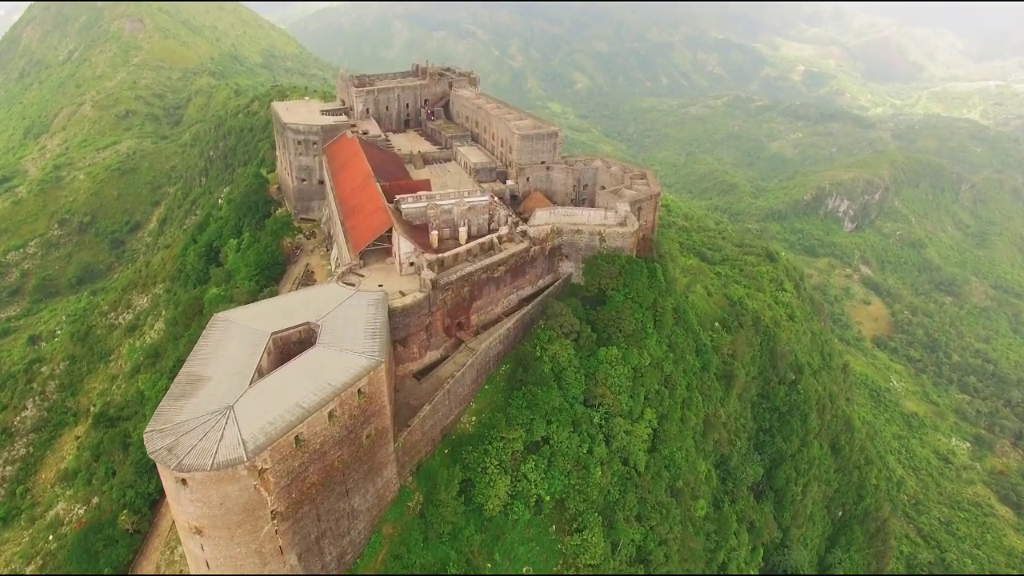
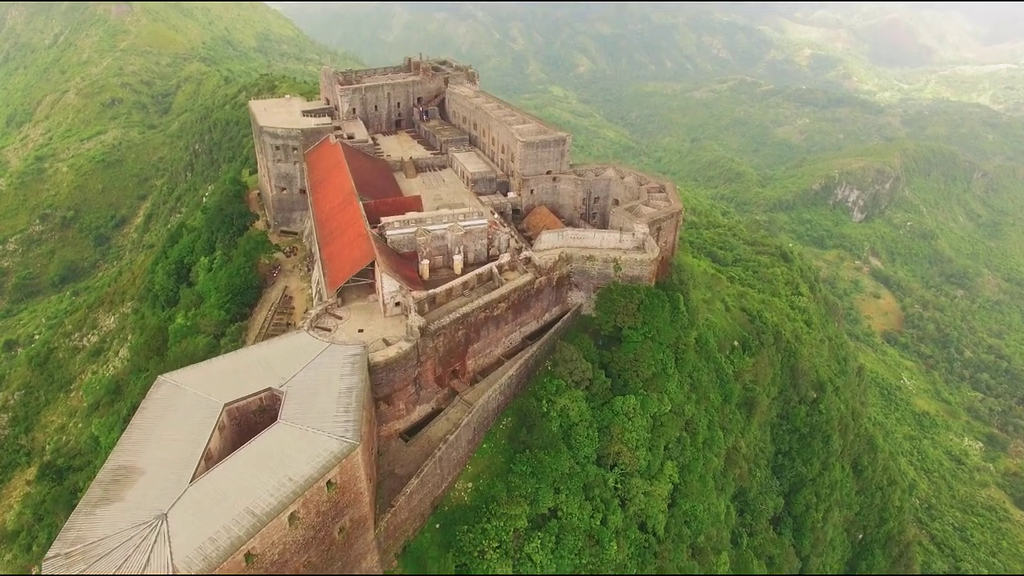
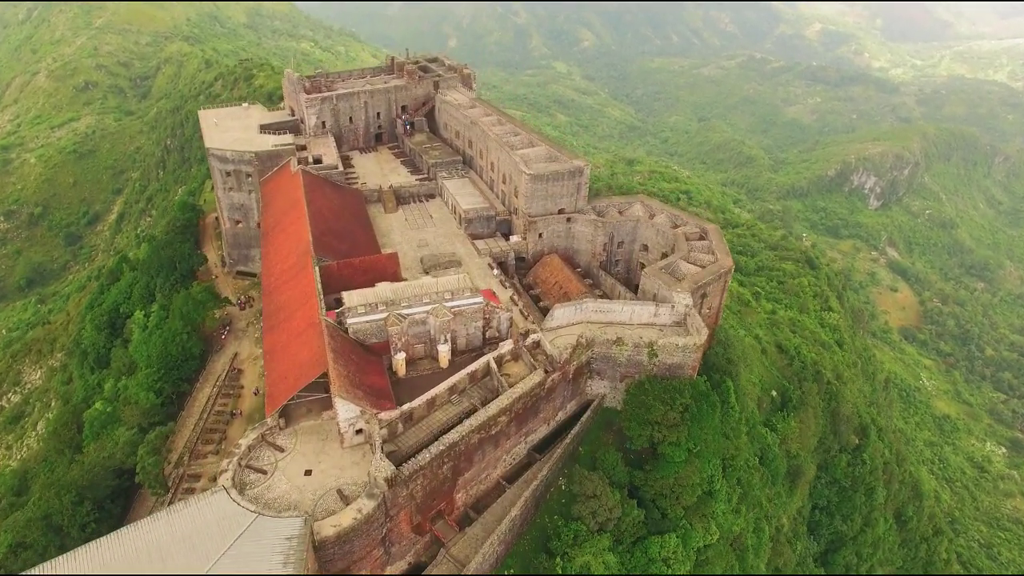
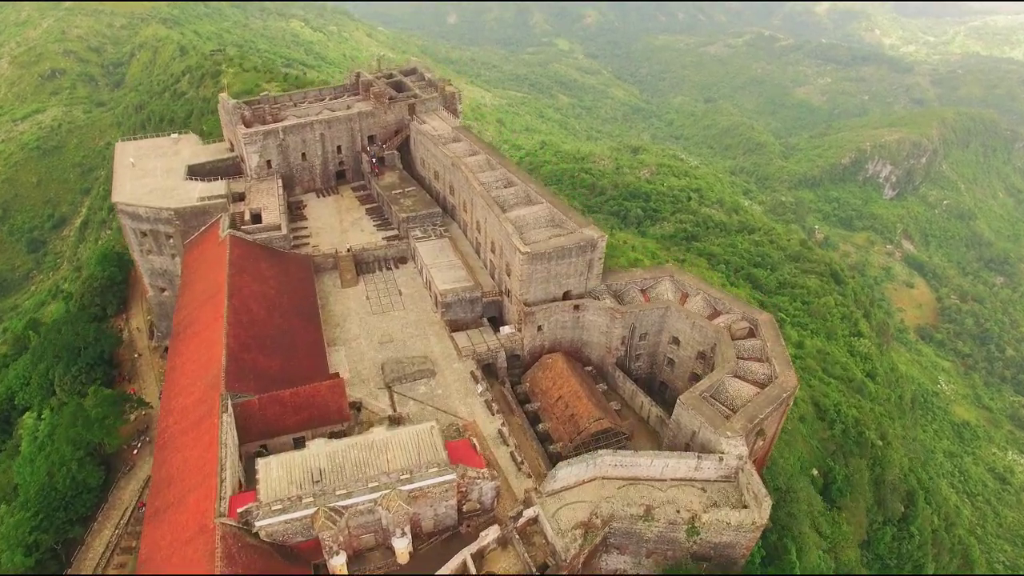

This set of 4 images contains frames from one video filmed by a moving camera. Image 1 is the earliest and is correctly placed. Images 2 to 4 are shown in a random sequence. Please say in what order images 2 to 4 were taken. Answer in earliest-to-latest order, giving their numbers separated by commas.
2, 3, 4
